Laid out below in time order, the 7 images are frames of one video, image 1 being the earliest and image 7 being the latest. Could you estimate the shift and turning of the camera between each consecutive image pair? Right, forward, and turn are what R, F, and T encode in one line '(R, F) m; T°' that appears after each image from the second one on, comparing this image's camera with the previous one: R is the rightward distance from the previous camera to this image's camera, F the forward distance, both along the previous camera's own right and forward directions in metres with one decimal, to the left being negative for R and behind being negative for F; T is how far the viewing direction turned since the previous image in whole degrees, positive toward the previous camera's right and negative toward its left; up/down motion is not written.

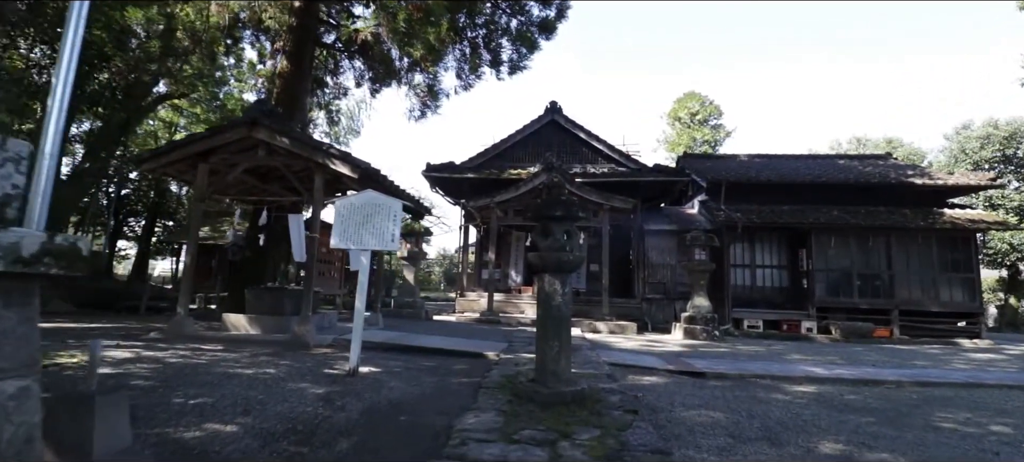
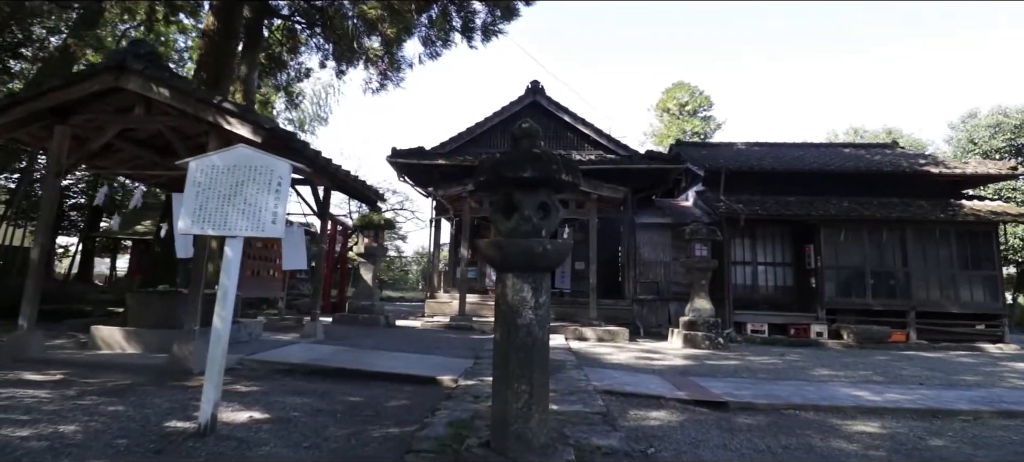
(+0.2, +1.7) m; +2°
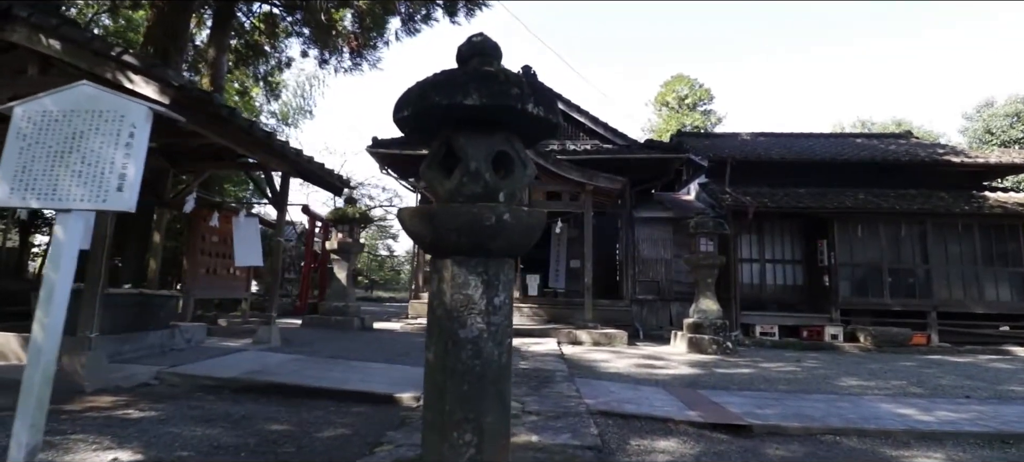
(+0.2, +0.9) m; 0°
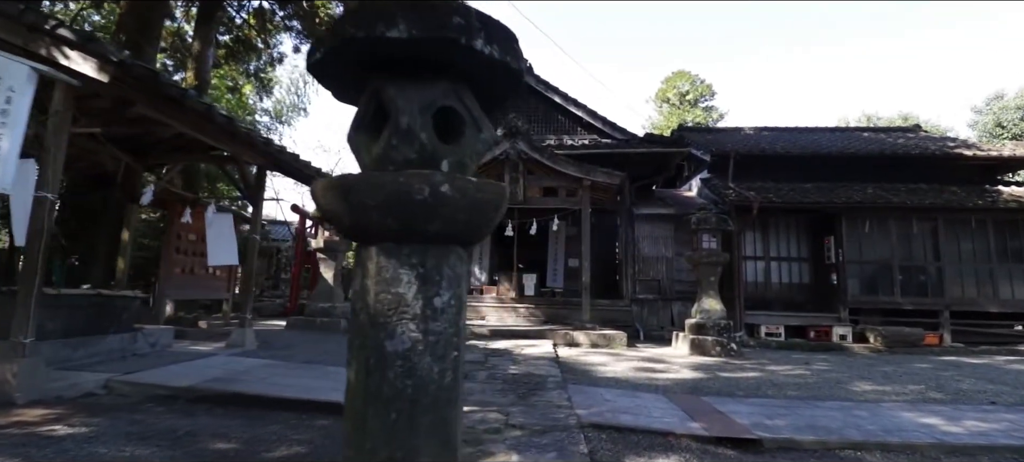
(+0.1, +0.4) m; 0°
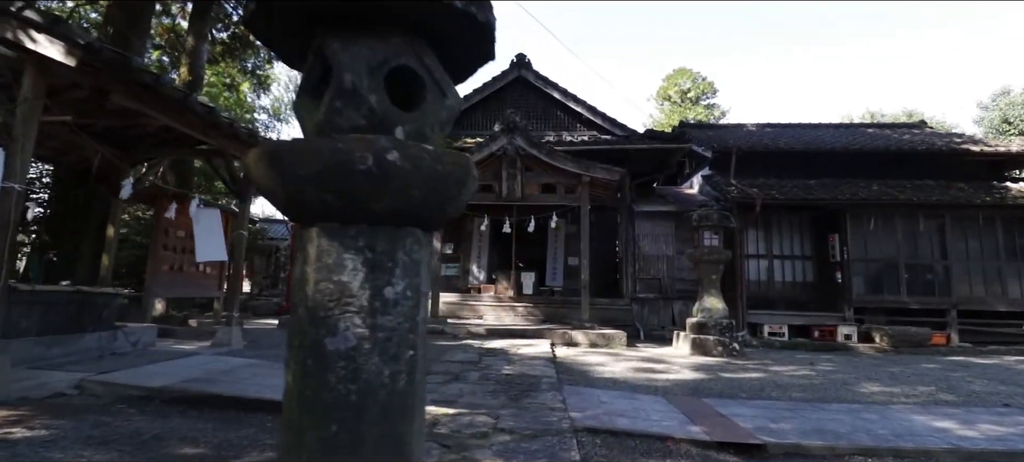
(+0.1, +0.2) m; 0°
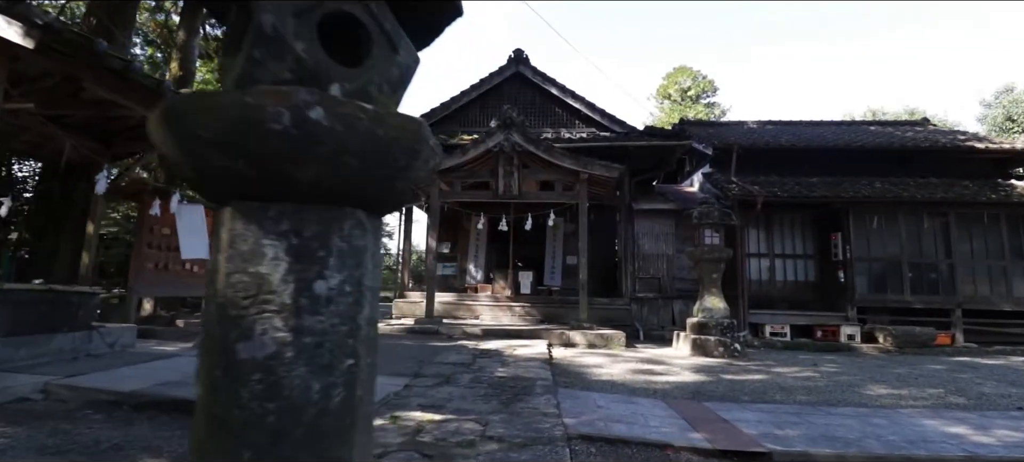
(+0.1, +0.2) m; 0°
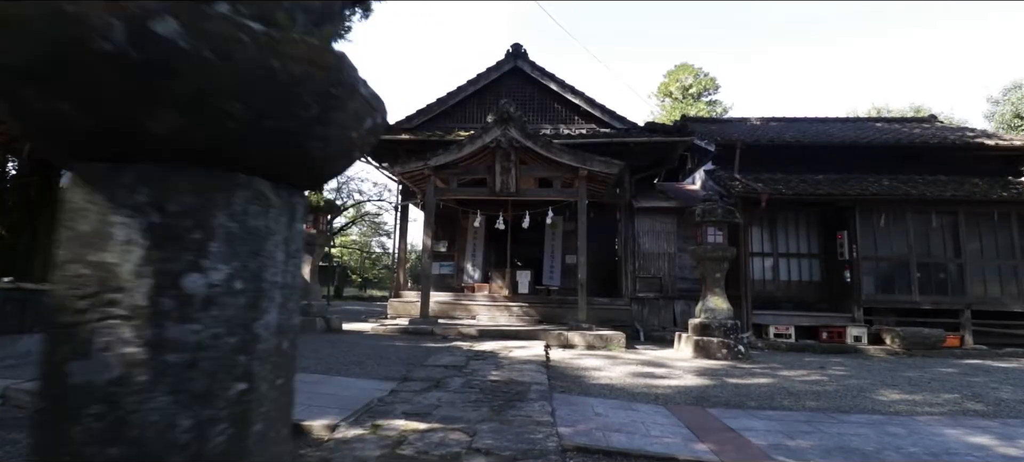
(+0.1, +0.3) m; 0°
